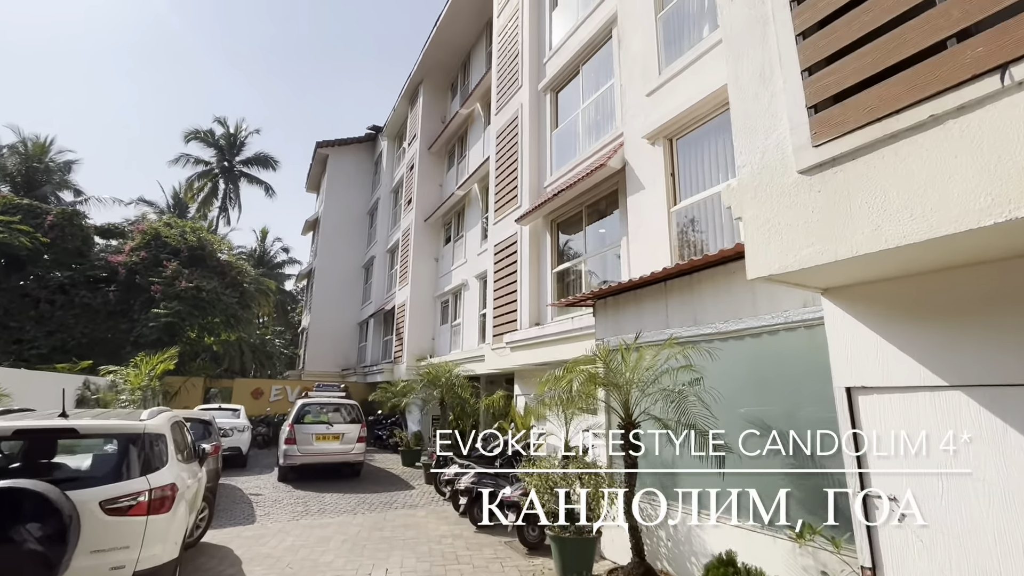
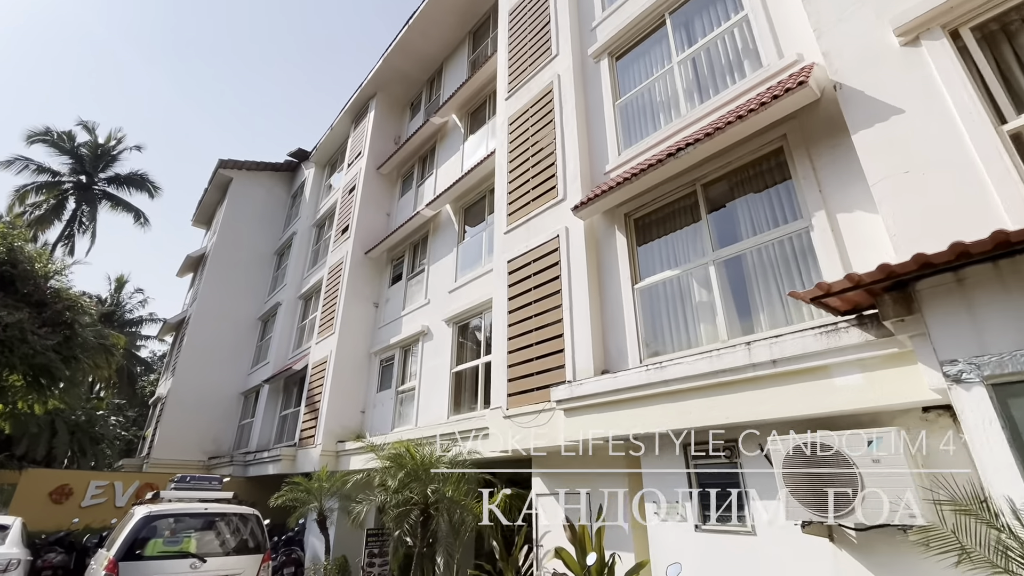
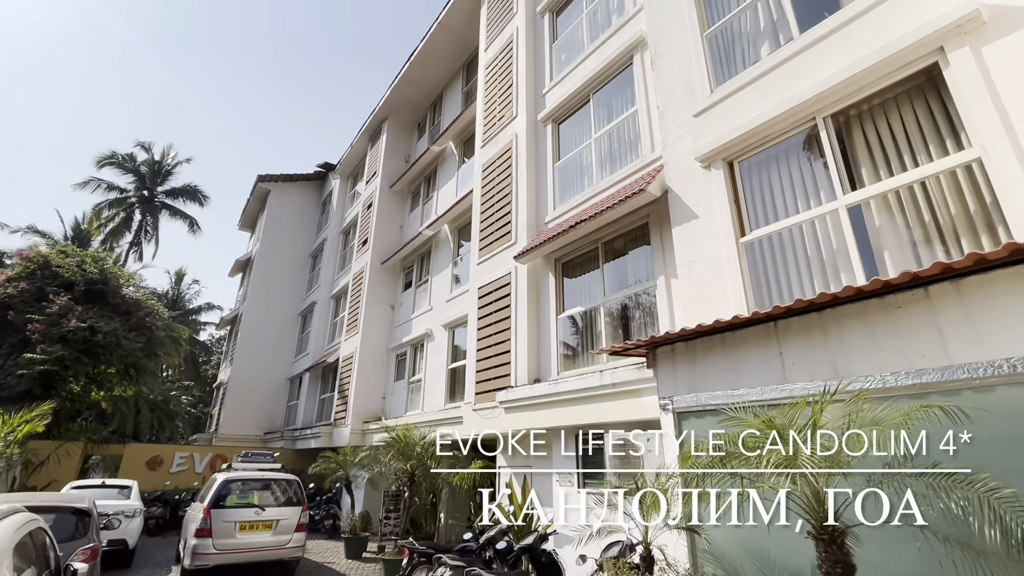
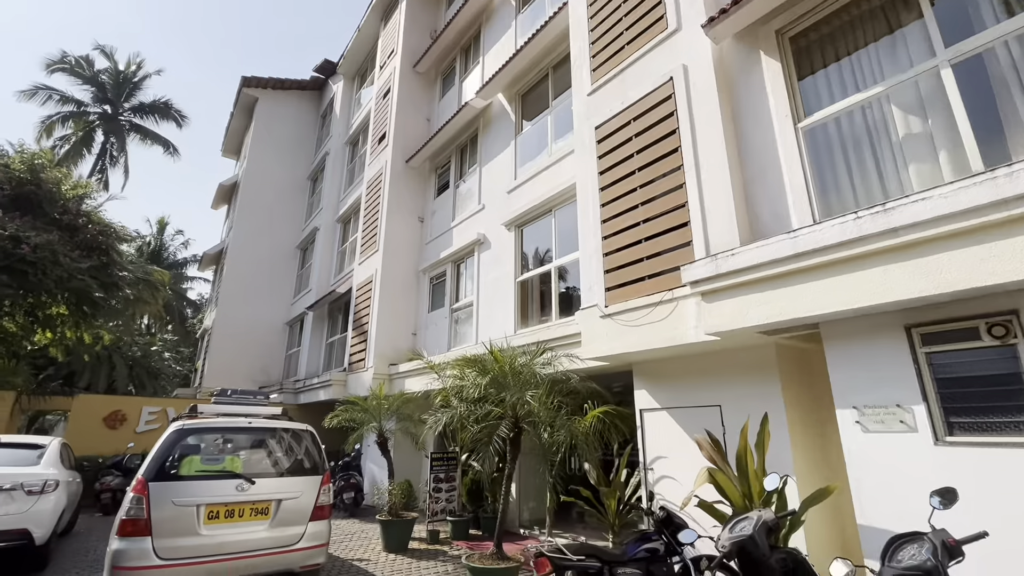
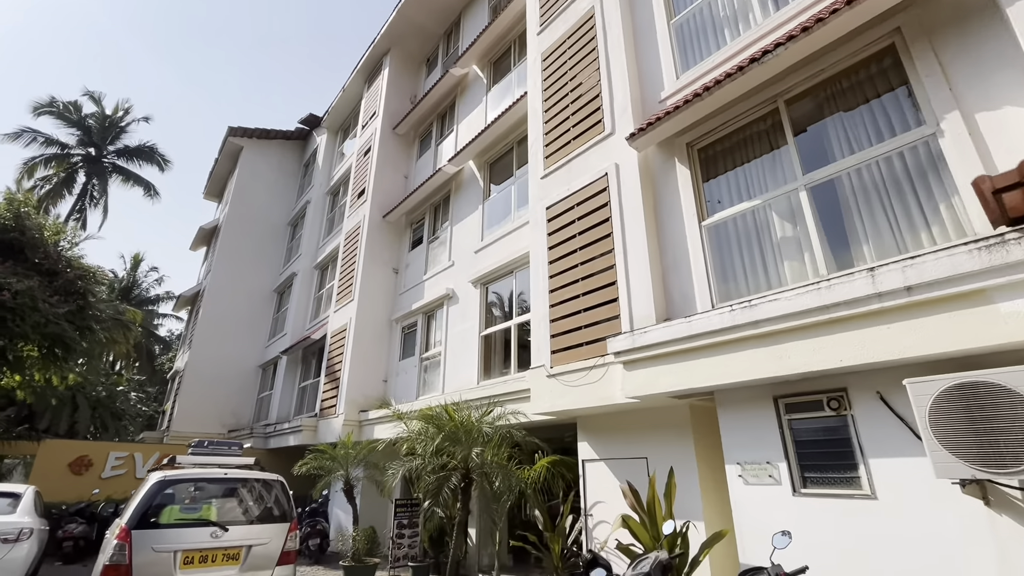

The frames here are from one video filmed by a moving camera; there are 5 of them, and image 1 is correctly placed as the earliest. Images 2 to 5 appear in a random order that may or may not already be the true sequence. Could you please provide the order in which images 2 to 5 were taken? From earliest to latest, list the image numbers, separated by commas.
3, 2, 5, 4
